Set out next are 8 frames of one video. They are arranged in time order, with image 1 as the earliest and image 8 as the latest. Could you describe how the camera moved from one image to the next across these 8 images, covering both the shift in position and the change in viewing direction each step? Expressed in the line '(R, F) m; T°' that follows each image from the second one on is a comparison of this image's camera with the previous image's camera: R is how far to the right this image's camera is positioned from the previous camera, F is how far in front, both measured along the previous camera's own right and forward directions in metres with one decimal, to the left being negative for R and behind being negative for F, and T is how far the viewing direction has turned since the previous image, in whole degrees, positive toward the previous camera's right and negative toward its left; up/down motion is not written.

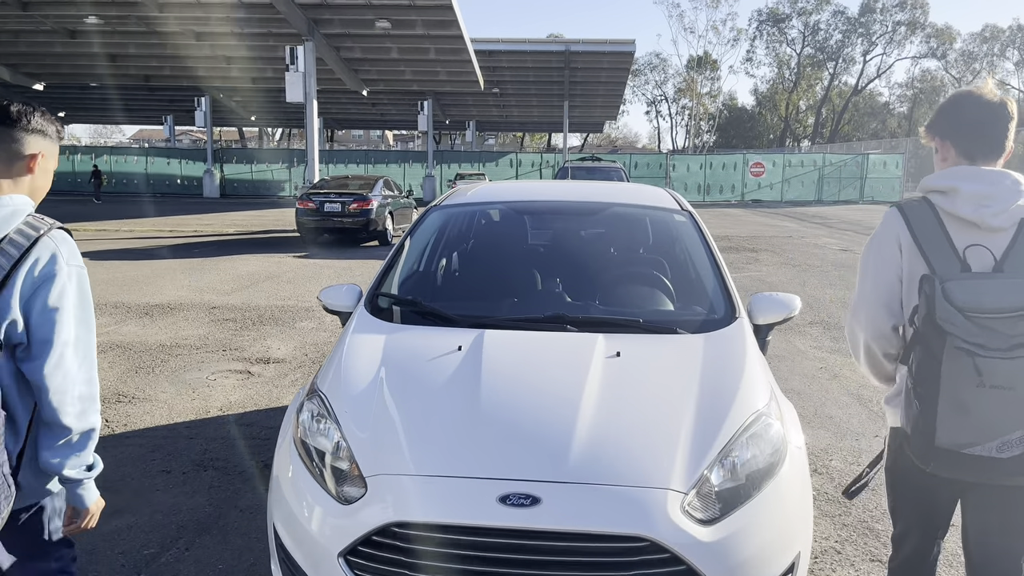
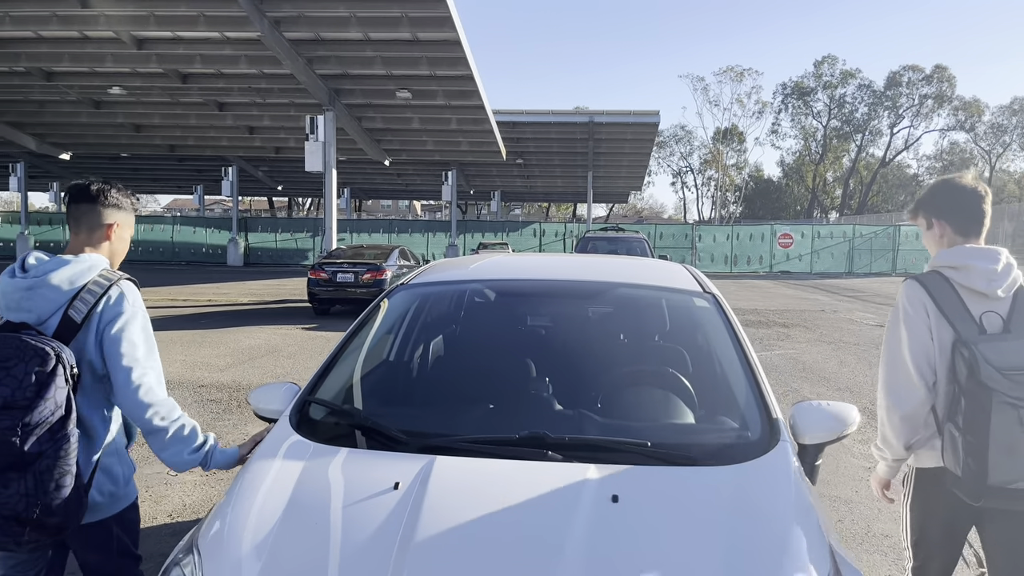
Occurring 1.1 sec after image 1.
(+0.2, +0.6) m; -2°
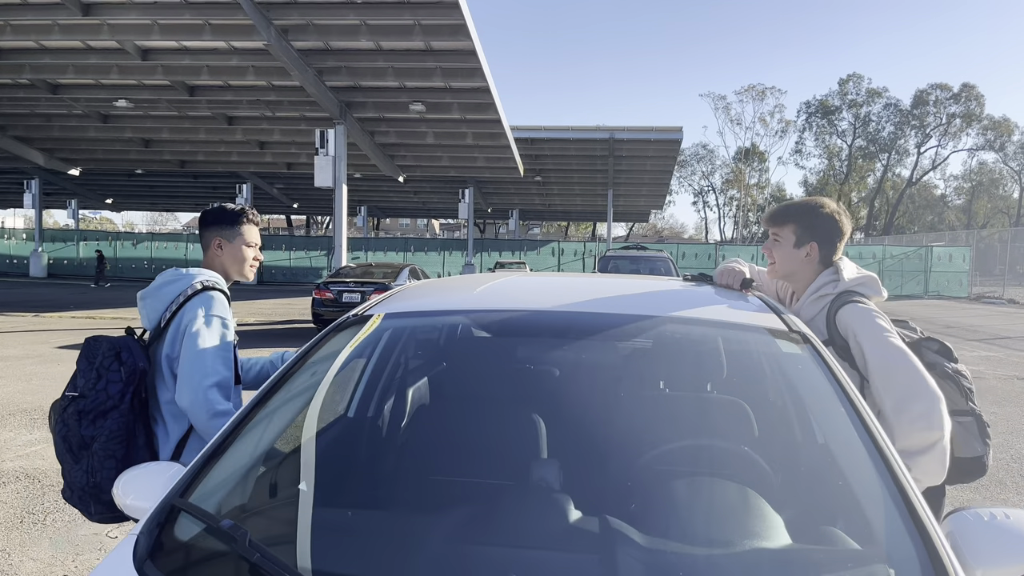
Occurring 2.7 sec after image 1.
(+0.1, +0.9) m; -1°
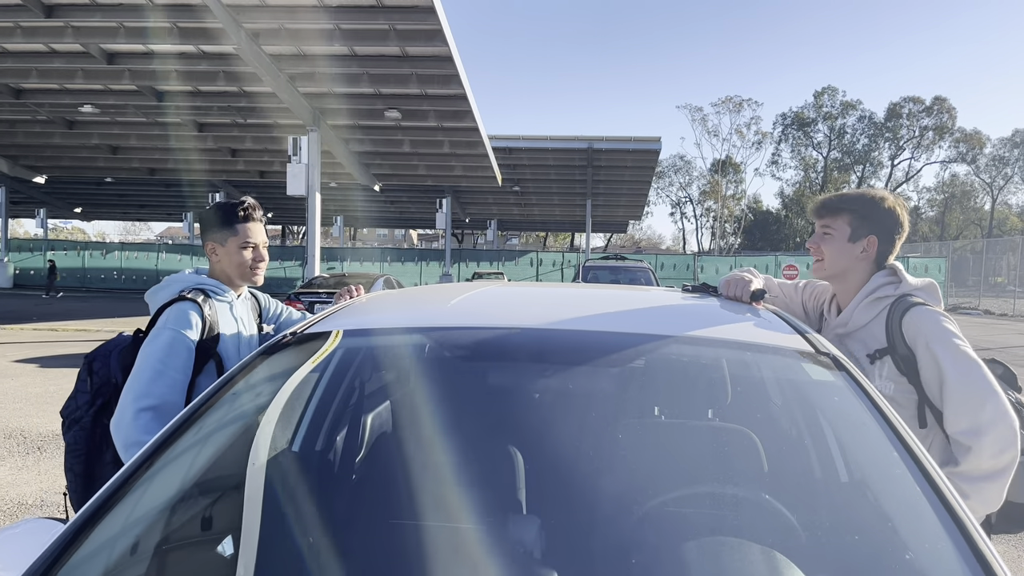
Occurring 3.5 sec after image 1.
(0.0, +0.3) m; +2°
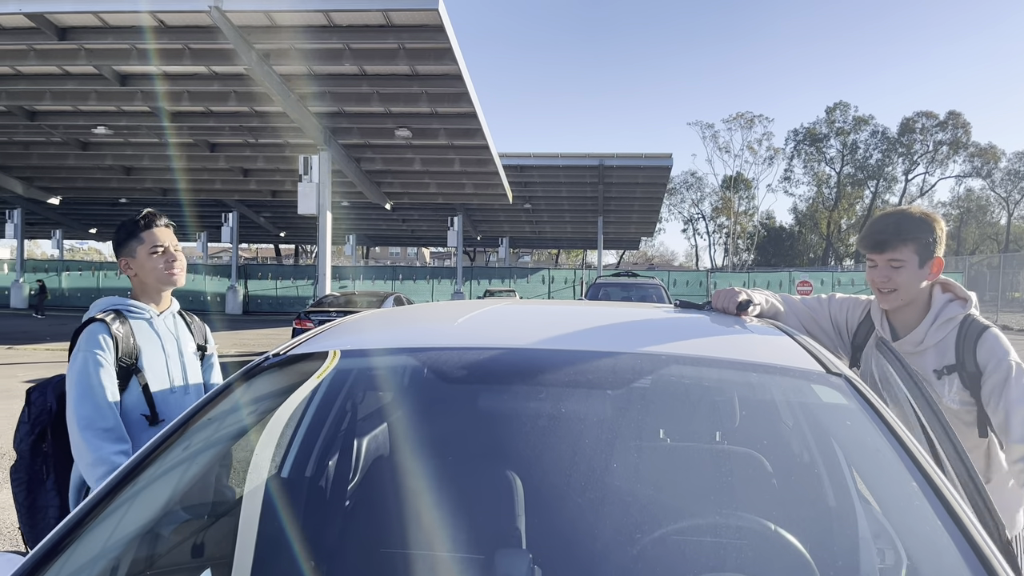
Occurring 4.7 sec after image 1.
(0.0, +0.1) m; -1°
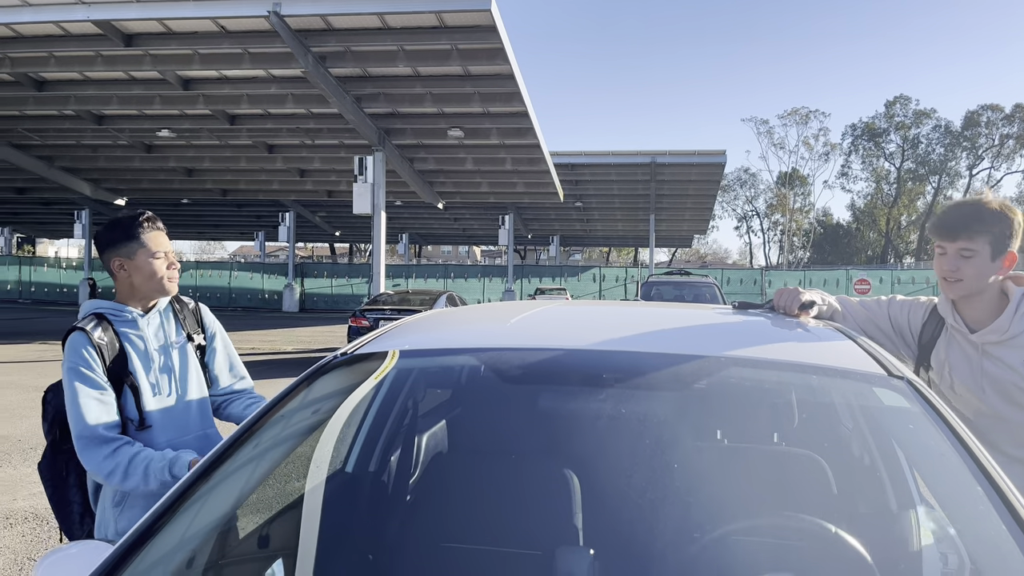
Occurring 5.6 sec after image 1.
(0.0, 0.0) m; -4°
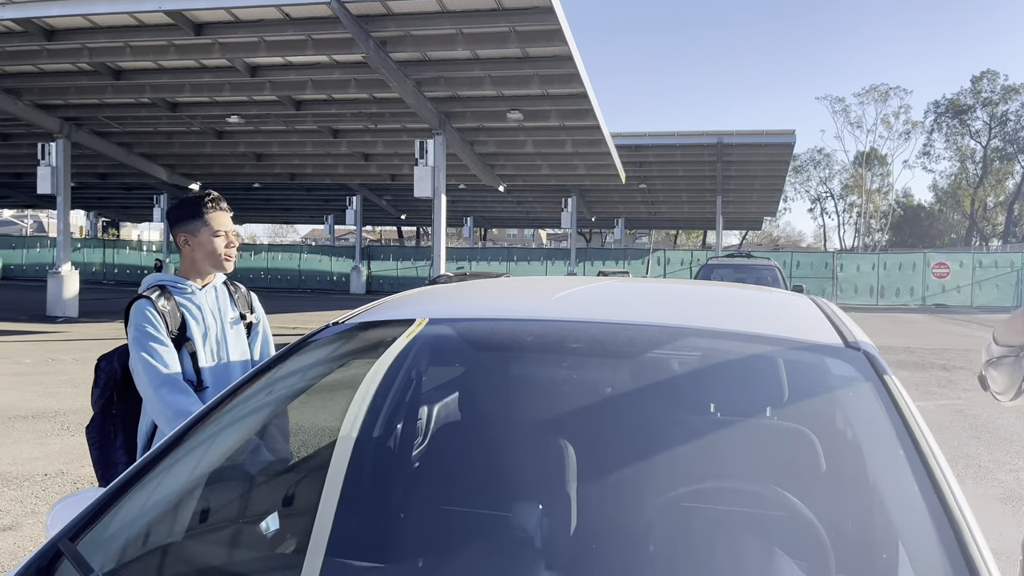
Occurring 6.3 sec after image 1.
(+0.2, 0.0) m; -5°
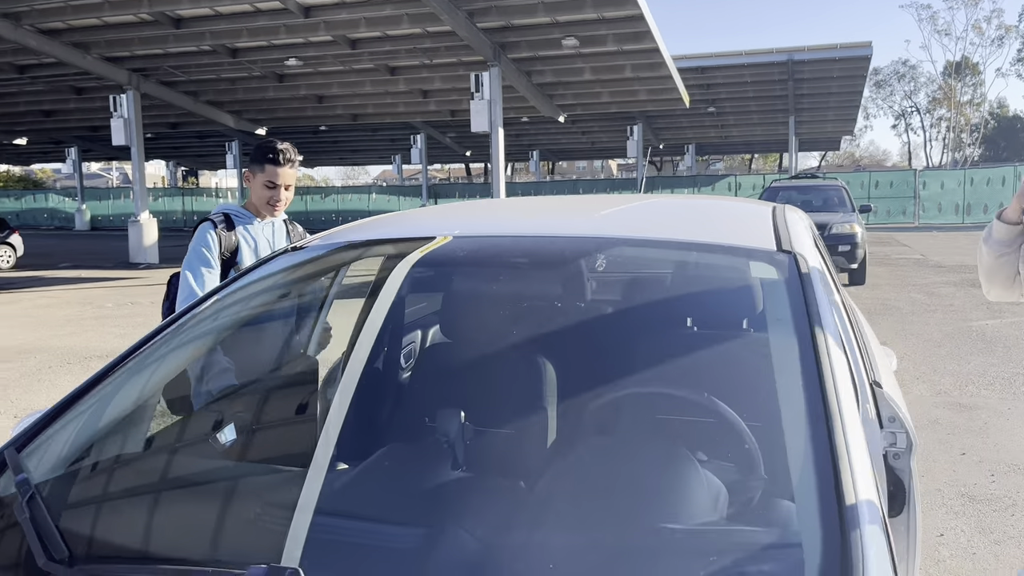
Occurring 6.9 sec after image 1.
(+0.3, 0.0) m; -6°
